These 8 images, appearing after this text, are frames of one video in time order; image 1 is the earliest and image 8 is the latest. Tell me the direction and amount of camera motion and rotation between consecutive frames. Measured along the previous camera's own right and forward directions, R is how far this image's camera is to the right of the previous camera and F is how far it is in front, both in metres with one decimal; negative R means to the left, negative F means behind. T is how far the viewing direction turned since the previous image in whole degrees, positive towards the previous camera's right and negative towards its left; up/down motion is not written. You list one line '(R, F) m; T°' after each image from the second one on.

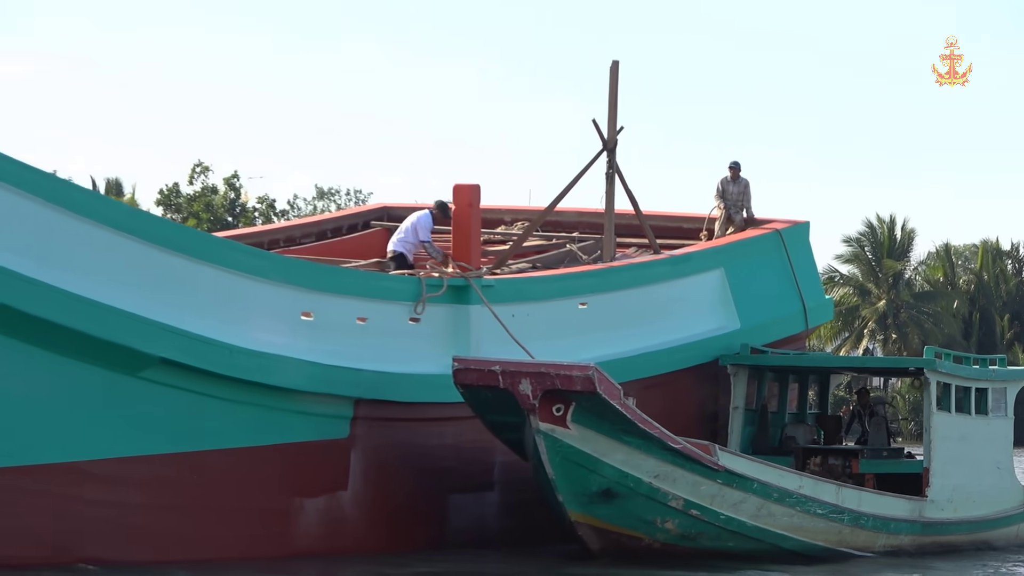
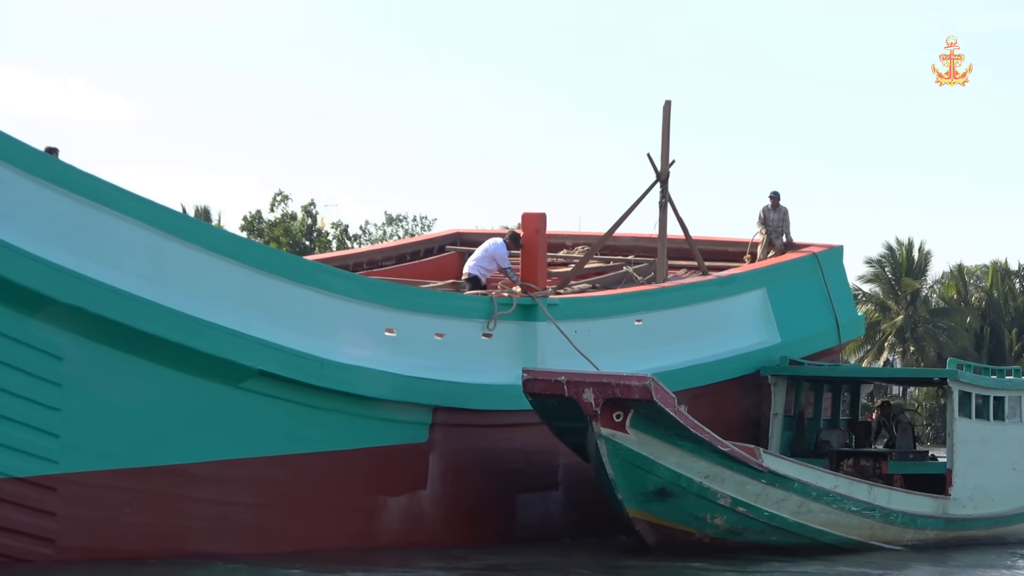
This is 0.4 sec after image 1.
(0.0, -0.5) m; -3°
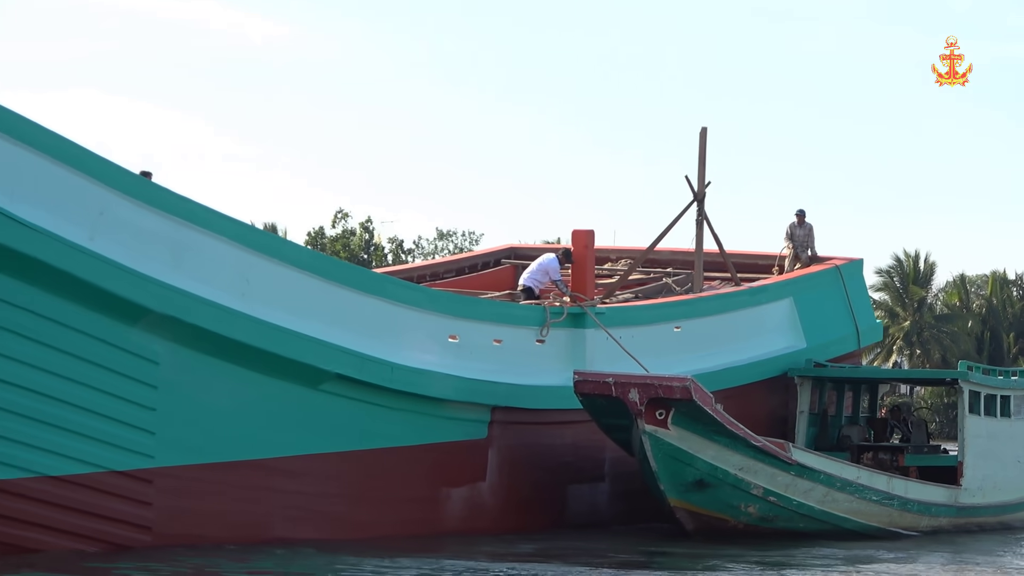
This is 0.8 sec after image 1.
(-0.1, -0.5) m; -2°
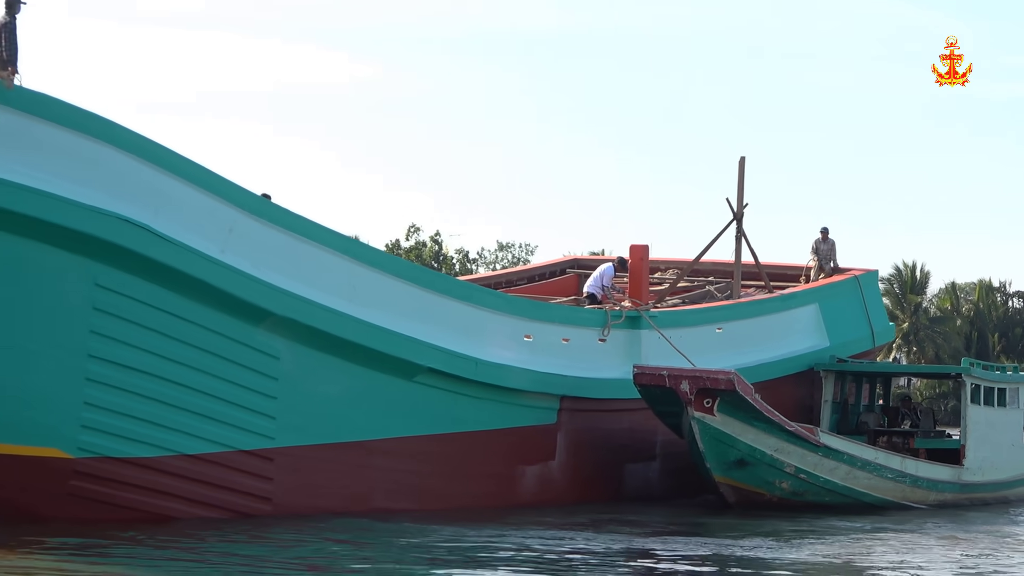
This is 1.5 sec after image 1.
(-0.2, -1.0) m; -2°
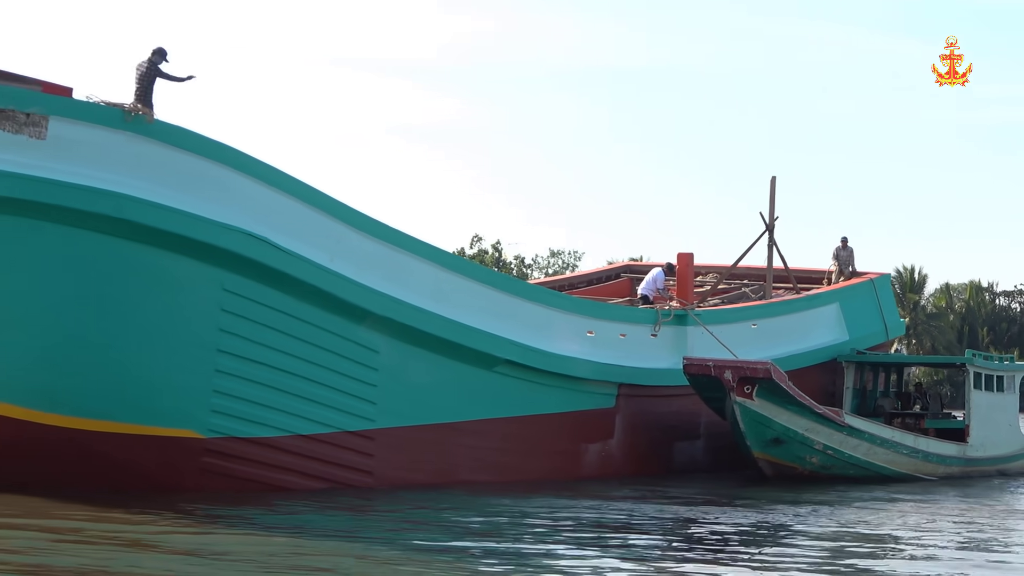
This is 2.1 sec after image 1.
(-0.2, -1.1) m; -2°
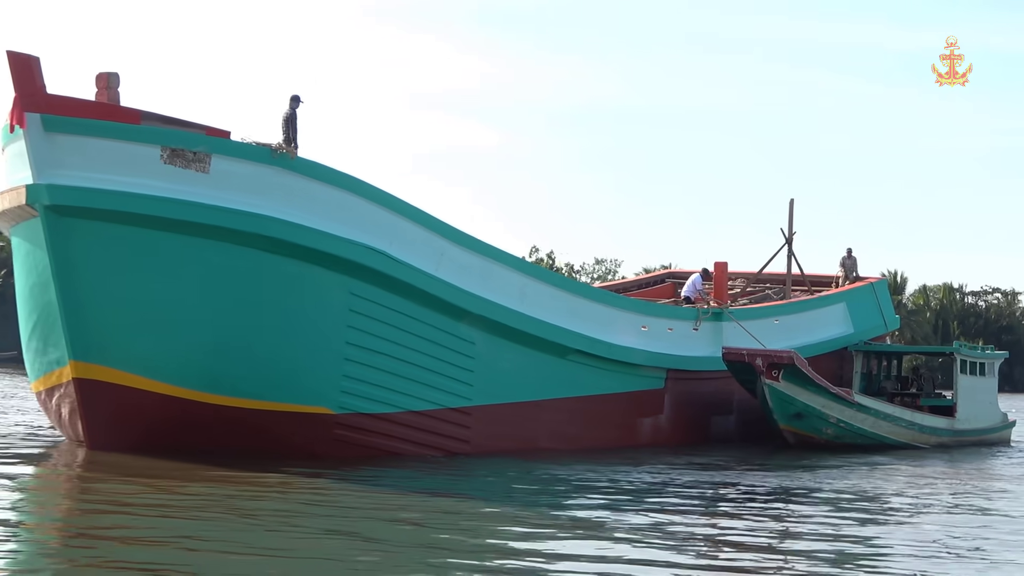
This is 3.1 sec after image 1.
(-0.5, -1.8) m; -1°
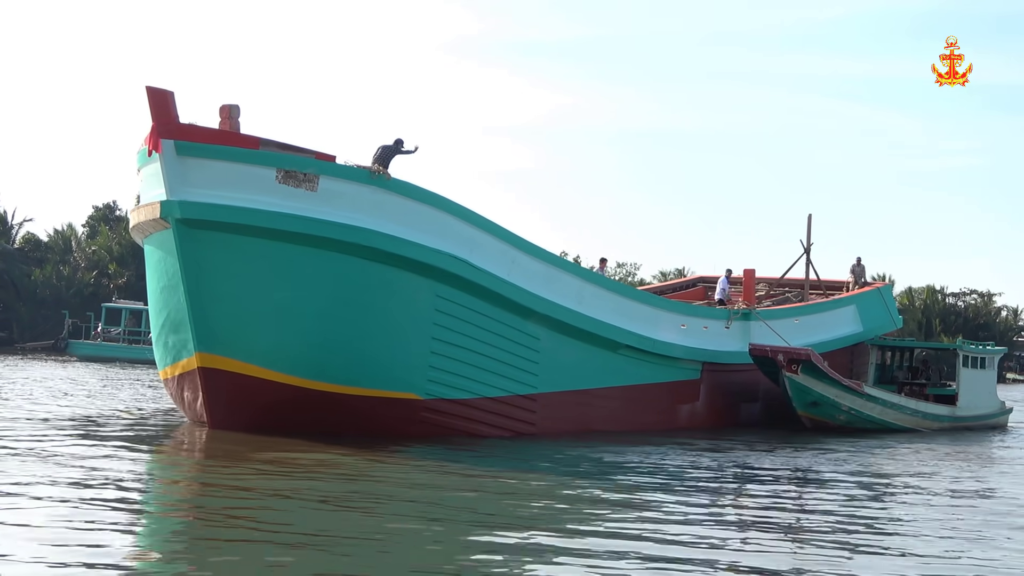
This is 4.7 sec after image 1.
(-0.6, -1.5) m; 0°
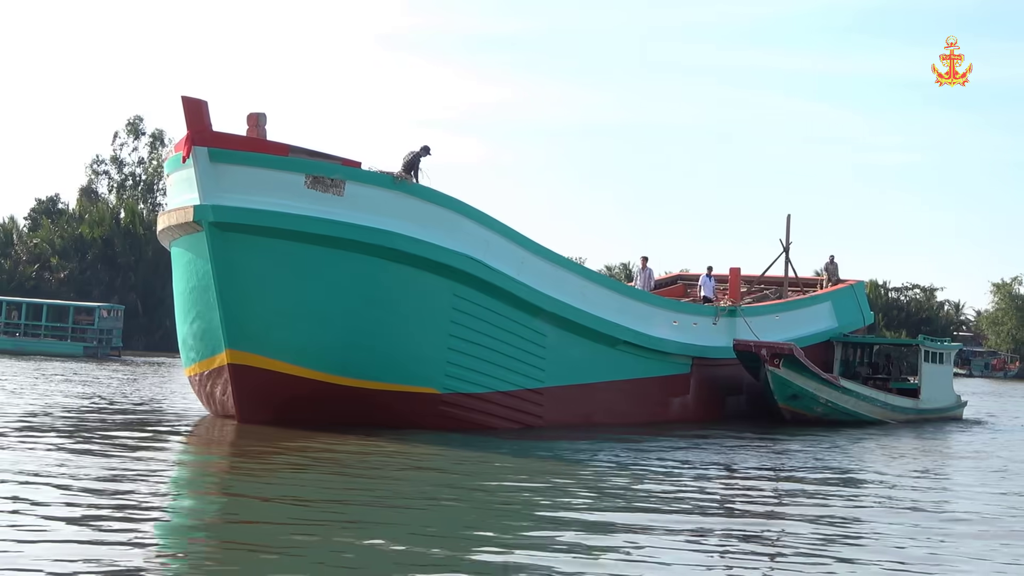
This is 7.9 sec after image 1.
(-0.7, -0.7) m; +3°
